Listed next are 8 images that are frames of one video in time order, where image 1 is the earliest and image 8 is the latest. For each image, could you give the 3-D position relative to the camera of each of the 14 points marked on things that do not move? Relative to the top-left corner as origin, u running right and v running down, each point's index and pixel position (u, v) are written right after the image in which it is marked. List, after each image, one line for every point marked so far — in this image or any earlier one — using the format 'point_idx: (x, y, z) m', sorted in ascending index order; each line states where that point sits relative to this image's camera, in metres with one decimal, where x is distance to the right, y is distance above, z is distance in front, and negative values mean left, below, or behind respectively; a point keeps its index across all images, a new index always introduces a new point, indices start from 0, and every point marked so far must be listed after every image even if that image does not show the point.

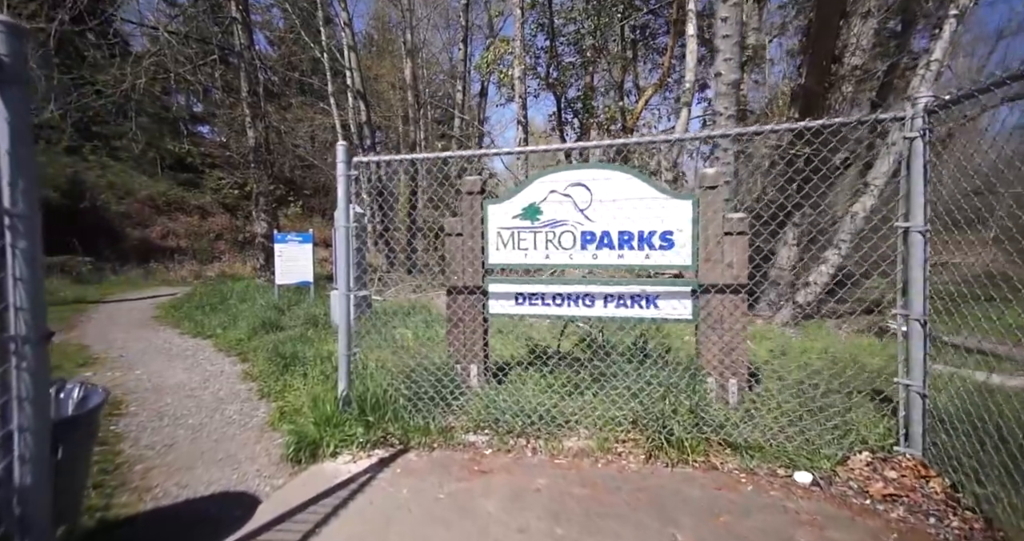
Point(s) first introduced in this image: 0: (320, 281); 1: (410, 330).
0: (-4.2, -0.2, +12.3) m
1: (-1.0, -0.6, +5.5) m
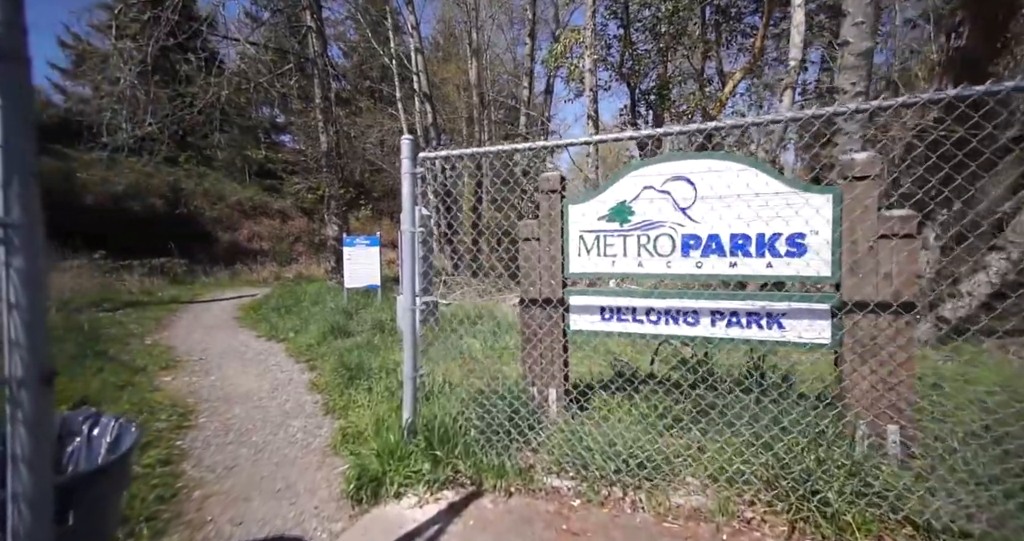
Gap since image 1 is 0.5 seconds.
0: (-2.7, -0.3, +12.4) m
1: (-0.3, -0.6, +5.2) m
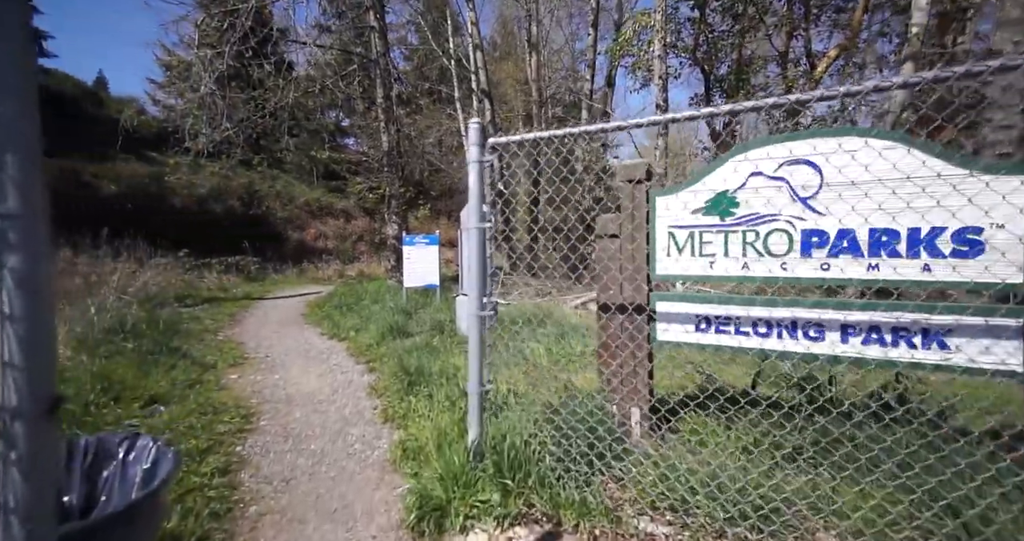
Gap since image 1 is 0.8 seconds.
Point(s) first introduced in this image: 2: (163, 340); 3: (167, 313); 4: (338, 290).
0: (-1.4, -0.3, +12.3) m
1: (+0.3, -0.6, +4.9) m
2: (-4.3, -0.8, +6.9) m
3: (-6.0, -0.7, +9.7) m
4: (-4.0, -0.4, +12.7) m
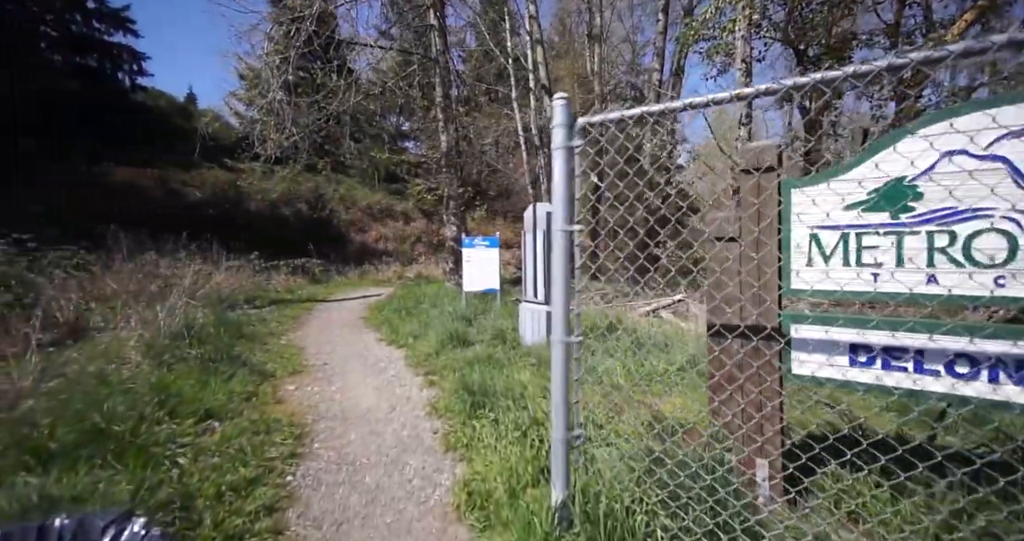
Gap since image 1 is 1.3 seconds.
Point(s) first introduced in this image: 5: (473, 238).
0: (-0.1, -0.3, +11.9) m
1: (+0.8, -0.7, +4.4) m
2: (-3.5, -0.9, +6.9) m
3: (-4.9, -0.8, +9.8) m
4: (-2.6, -0.5, +12.6) m
5: (-0.6, +0.5, +8.2) m
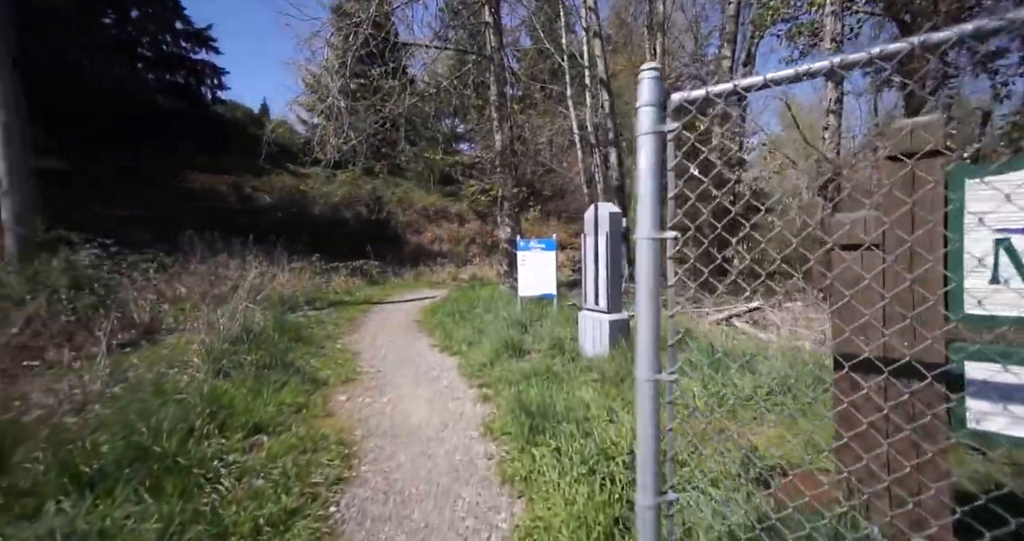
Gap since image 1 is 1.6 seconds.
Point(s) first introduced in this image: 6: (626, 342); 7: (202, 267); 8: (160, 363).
0: (+1.1, -0.4, +11.5) m
1: (+1.3, -0.7, +3.9) m
2: (-2.8, -1.0, +6.8) m
3: (-3.9, -0.8, +9.9) m
4: (-1.3, -0.6, +12.4) m
5: (+0.2, +0.4, +7.8) m
6: (+1.1, -0.7, +5.2) m
7: (-6.4, +0.1, +11.5) m
8: (-3.4, -0.9, +5.4) m
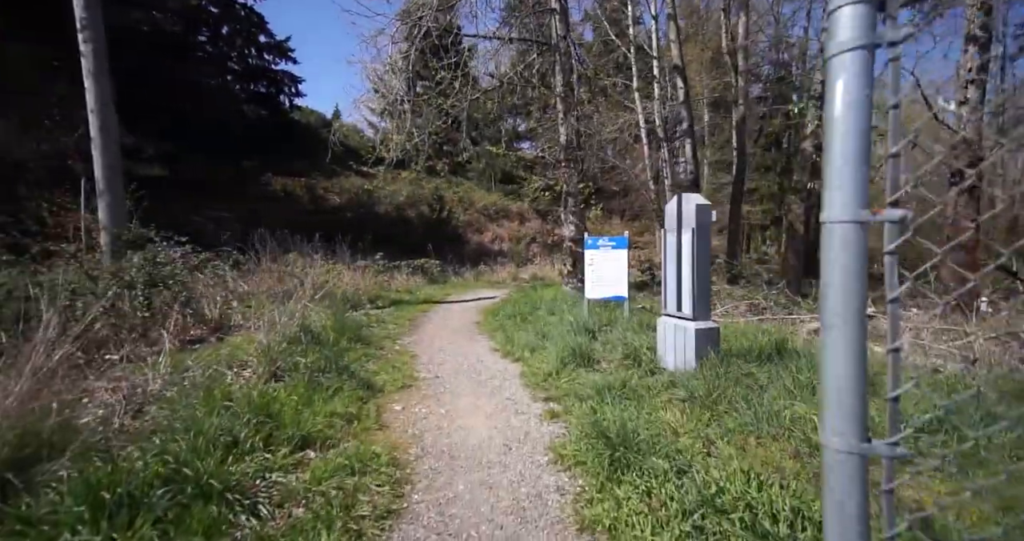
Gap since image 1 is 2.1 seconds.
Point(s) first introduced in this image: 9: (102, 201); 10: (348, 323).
0: (+2.3, -0.4, +10.8) m
1: (+1.7, -0.8, +3.3) m
2: (-2.0, -0.9, +6.6) m
3: (-2.8, -0.8, +9.8) m
4: (0.0, -0.6, +12.0) m
5: (+1.1, +0.4, +7.3) m
6: (+1.6, -0.7, +4.5) m
7: (-5.1, +0.1, +11.6) m
8: (-2.8, -0.9, +5.3) m
9: (-6.5, +1.1, +9.0) m
10: (-2.4, -0.8, +8.1) m
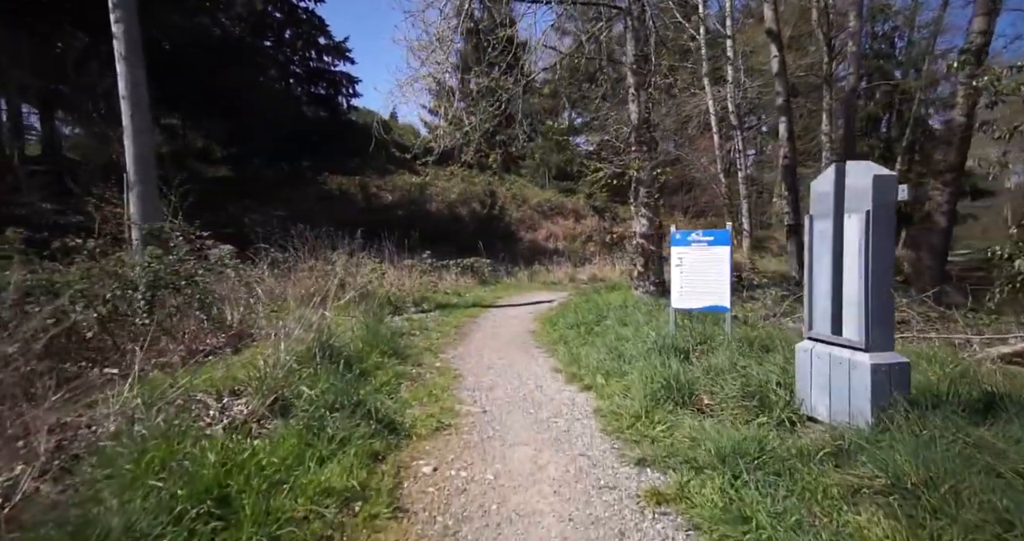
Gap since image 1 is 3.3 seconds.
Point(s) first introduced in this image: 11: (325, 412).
0: (+3.4, -0.4, +9.2) m
1: (+2.0, -0.8, +1.7) m
2: (-1.4, -0.9, +5.4) m
3: (-1.9, -0.8, +8.6) m
4: (+1.2, -0.6, +10.6) m
5: (+1.8, +0.4, +5.7) m
6: (+2.1, -0.7, +3.0) m
7: (-3.9, +0.1, +10.6) m
8: (-2.3, -0.9, +4.1) m
9: (-5.6, +1.2, +8.2) m
10: (-1.6, -0.8, +6.9) m
11: (-1.2, -0.9, +3.5) m
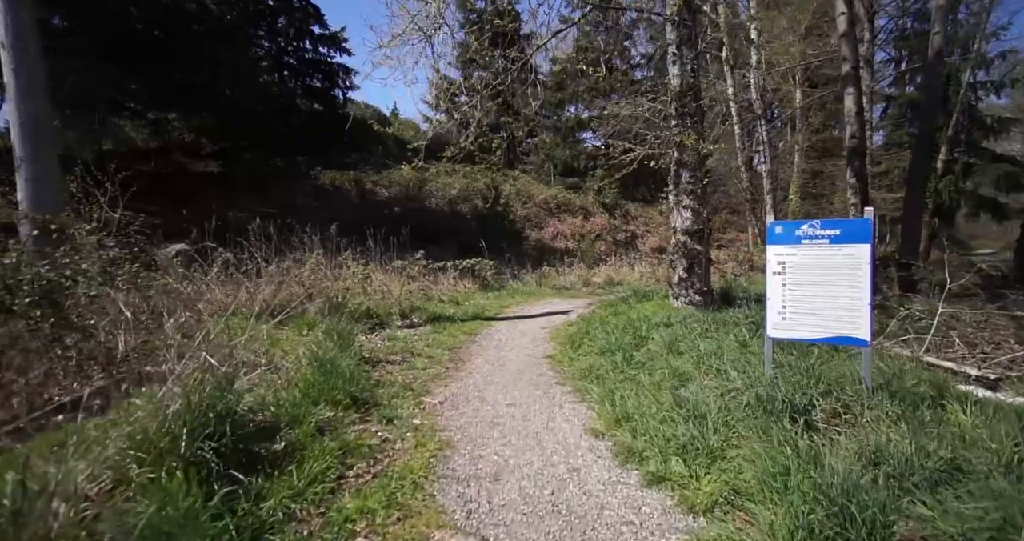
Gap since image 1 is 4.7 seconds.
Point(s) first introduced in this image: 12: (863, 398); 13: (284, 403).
0: (+3.5, -0.5, +7.2) m
1: (+2.1, -0.9, -0.3) m
2: (-1.3, -1.0, +3.4) m
3: (-1.8, -0.9, +6.6) m
4: (+1.3, -0.6, +8.6) m
5: (+1.9, +0.3, +3.7) m
6: (+2.2, -0.8, +1.0) m
7: (-3.8, +0.1, +8.7) m
8: (-2.2, -0.9, +2.2) m
9: (-5.5, +1.1, +6.2) m
10: (-1.5, -0.8, +4.9) m
11: (-1.1, -1.0, +1.5) m
12: (+2.2, -0.7, +3.5) m
13: (-1.6, -0.9, +3.9) m
